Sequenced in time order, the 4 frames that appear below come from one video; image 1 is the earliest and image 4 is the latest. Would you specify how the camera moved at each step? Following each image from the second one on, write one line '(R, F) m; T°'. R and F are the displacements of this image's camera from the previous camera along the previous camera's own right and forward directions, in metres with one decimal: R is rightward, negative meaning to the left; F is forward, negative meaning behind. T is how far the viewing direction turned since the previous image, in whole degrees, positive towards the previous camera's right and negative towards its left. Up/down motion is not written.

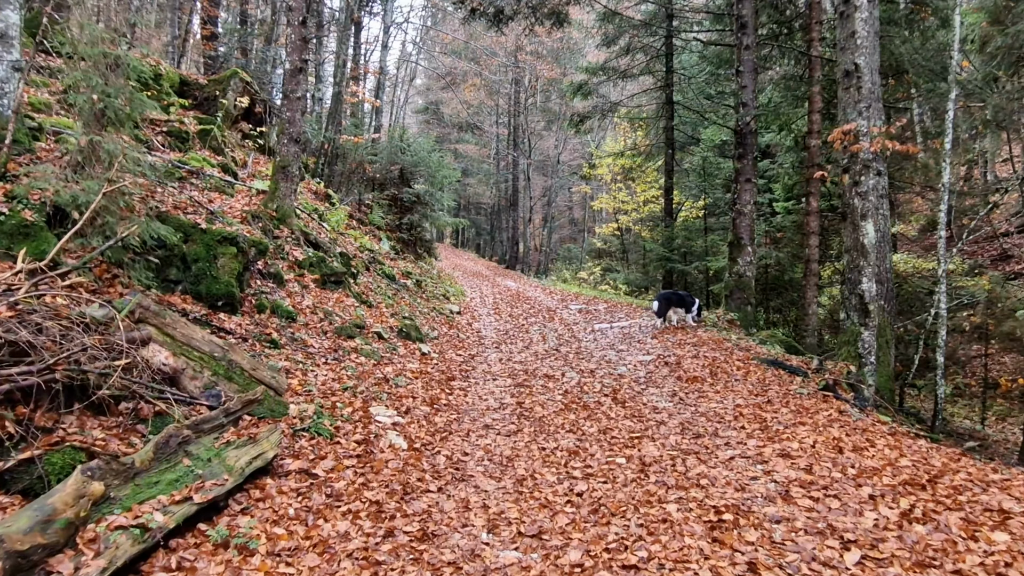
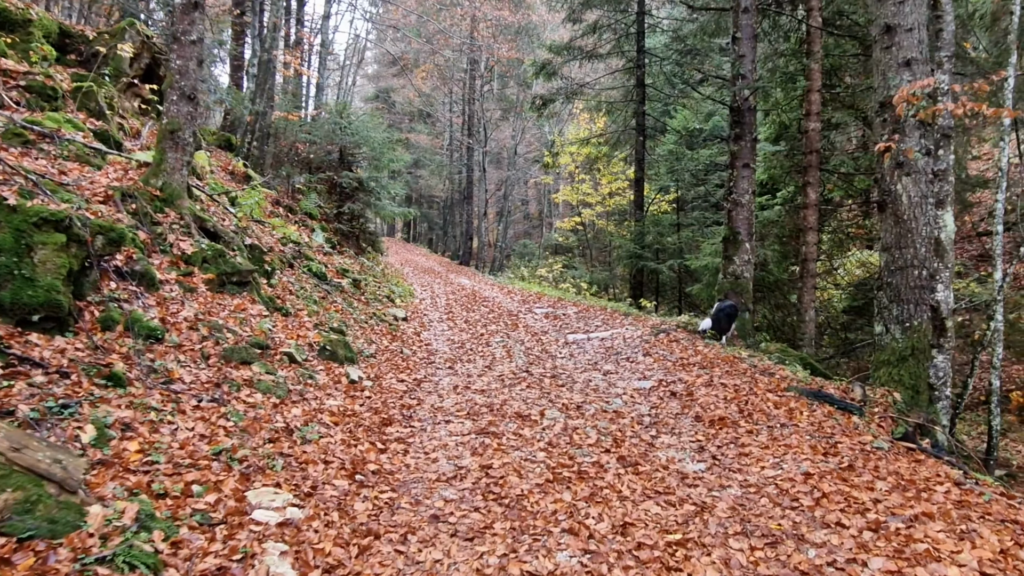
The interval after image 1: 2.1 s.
(-0.1, +2.3) m; +4°
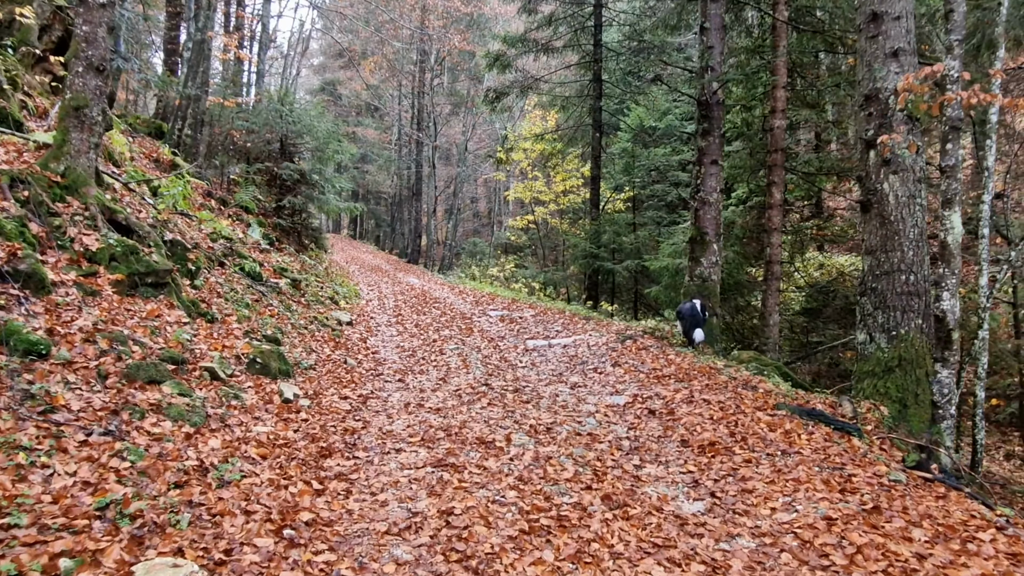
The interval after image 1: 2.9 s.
(-0.1, +0.9) m; +4°
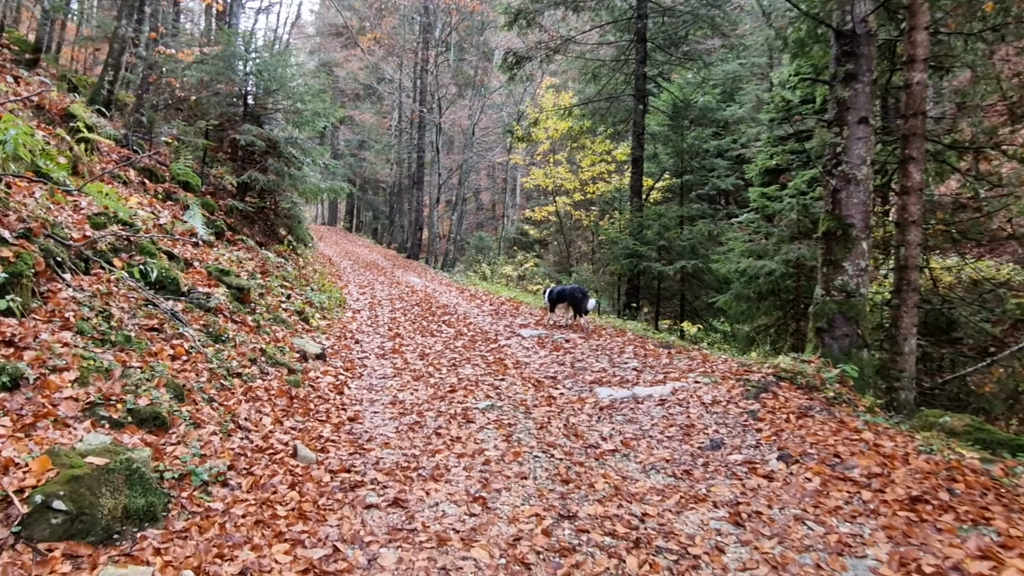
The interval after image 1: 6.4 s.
(-0.6, +3.7) m; 0°
